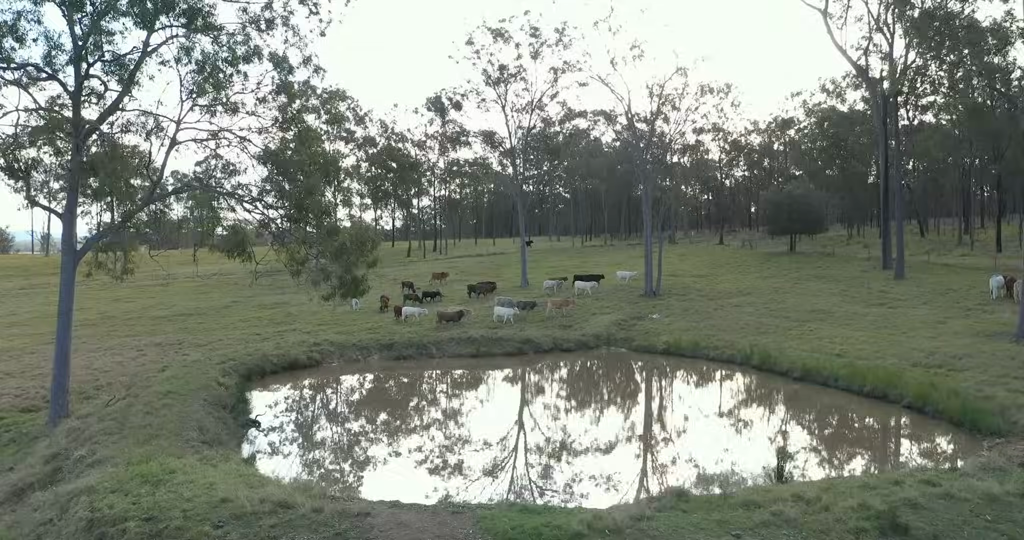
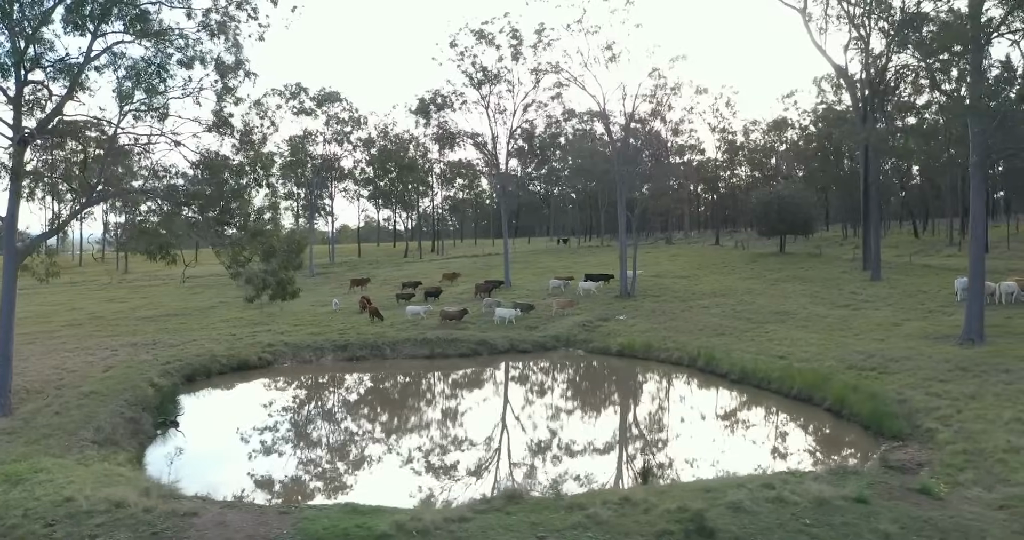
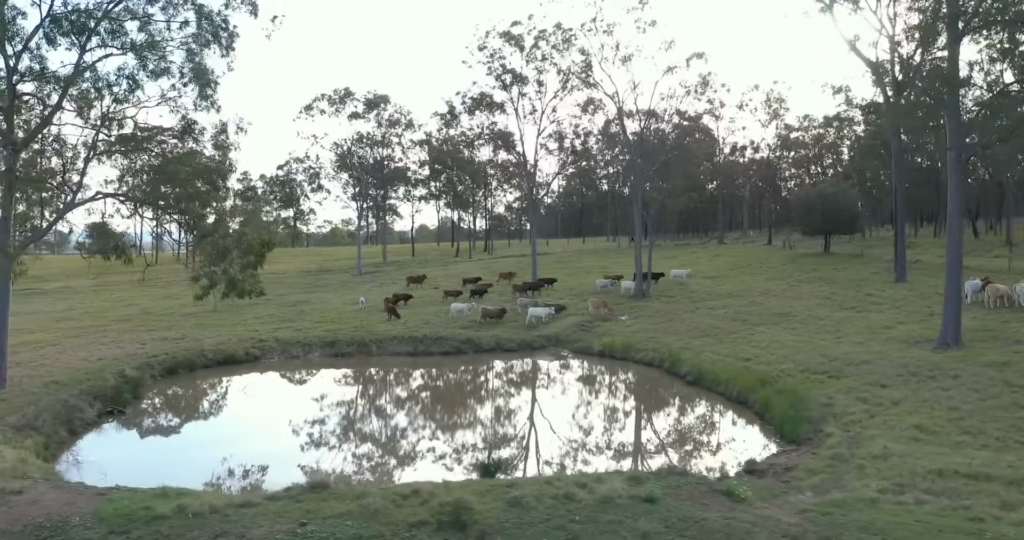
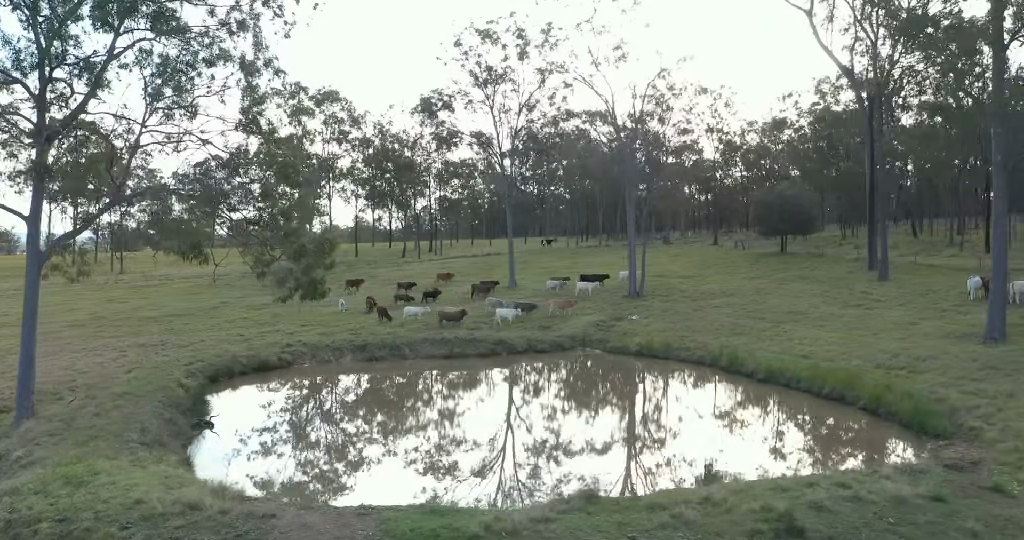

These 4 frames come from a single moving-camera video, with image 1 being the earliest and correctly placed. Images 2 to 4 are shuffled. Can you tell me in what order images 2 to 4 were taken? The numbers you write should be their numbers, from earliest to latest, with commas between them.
4, 2, 3
